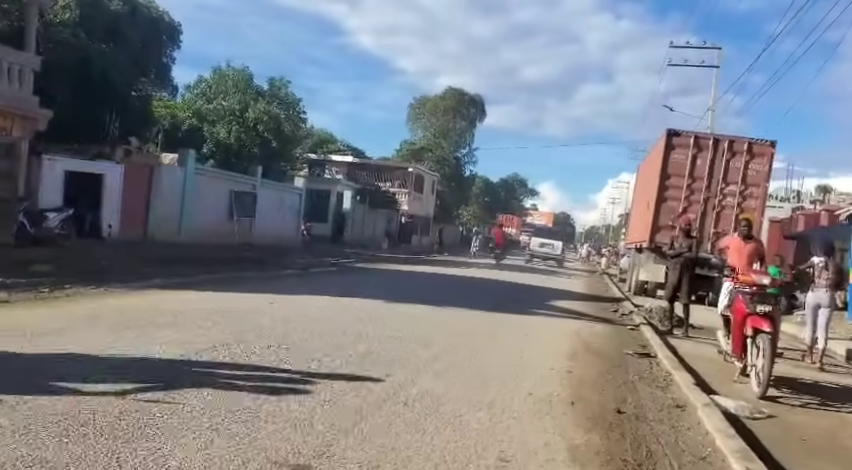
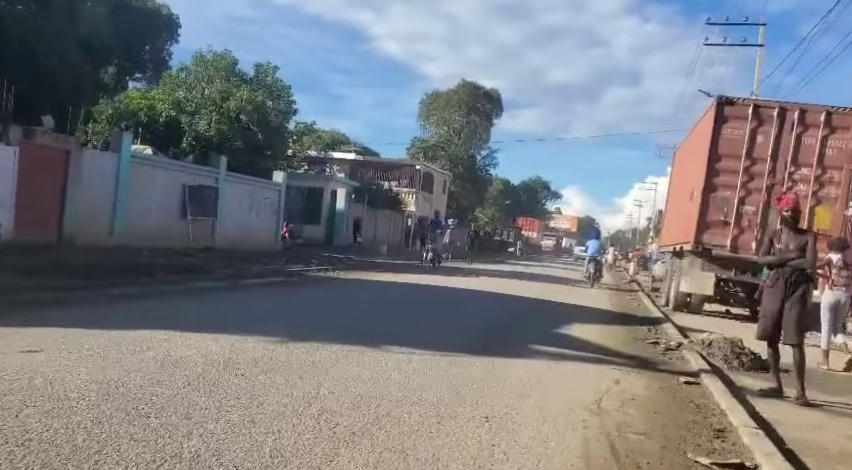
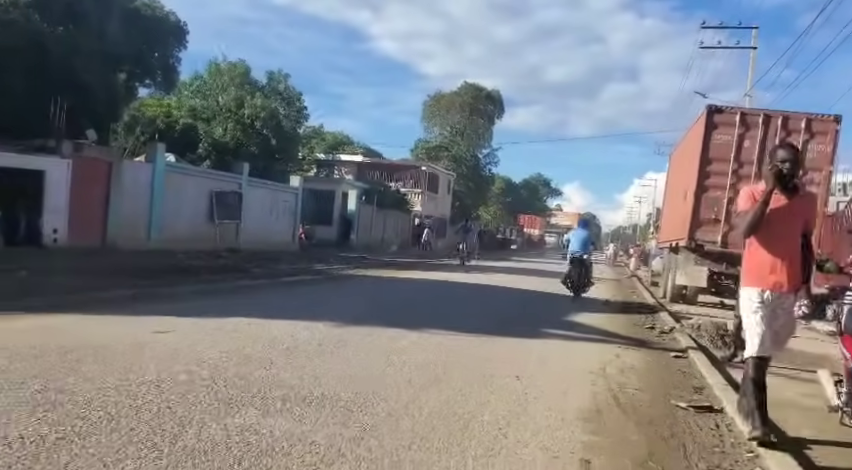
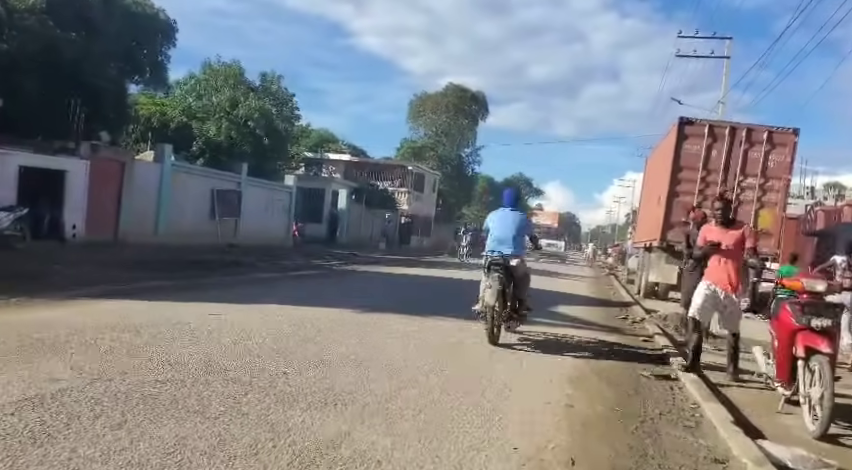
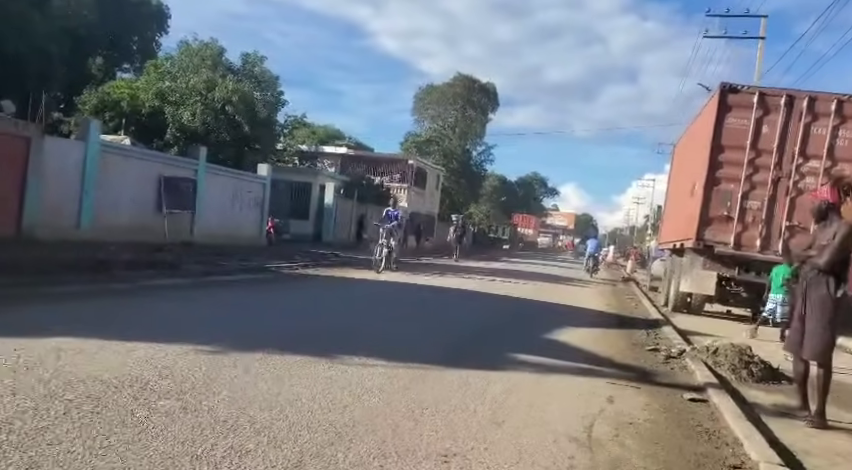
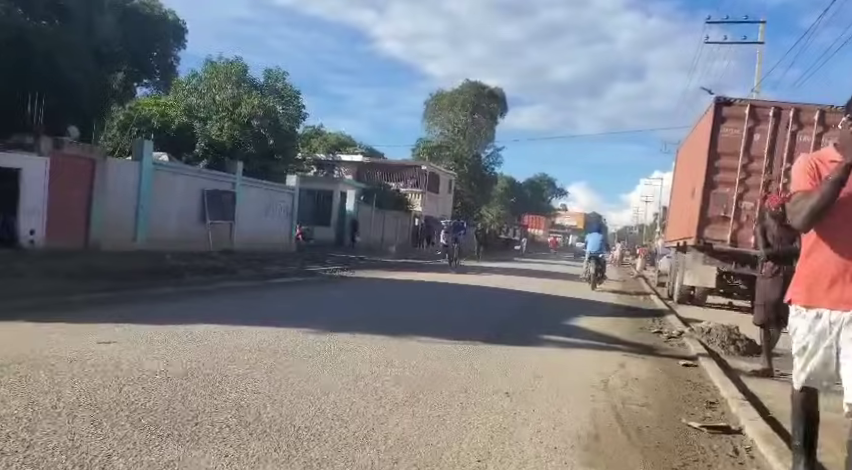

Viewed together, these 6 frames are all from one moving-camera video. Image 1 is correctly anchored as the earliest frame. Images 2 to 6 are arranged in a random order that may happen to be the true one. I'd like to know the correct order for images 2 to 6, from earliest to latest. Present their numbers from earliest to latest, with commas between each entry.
4, 3, 6, 2, 5
